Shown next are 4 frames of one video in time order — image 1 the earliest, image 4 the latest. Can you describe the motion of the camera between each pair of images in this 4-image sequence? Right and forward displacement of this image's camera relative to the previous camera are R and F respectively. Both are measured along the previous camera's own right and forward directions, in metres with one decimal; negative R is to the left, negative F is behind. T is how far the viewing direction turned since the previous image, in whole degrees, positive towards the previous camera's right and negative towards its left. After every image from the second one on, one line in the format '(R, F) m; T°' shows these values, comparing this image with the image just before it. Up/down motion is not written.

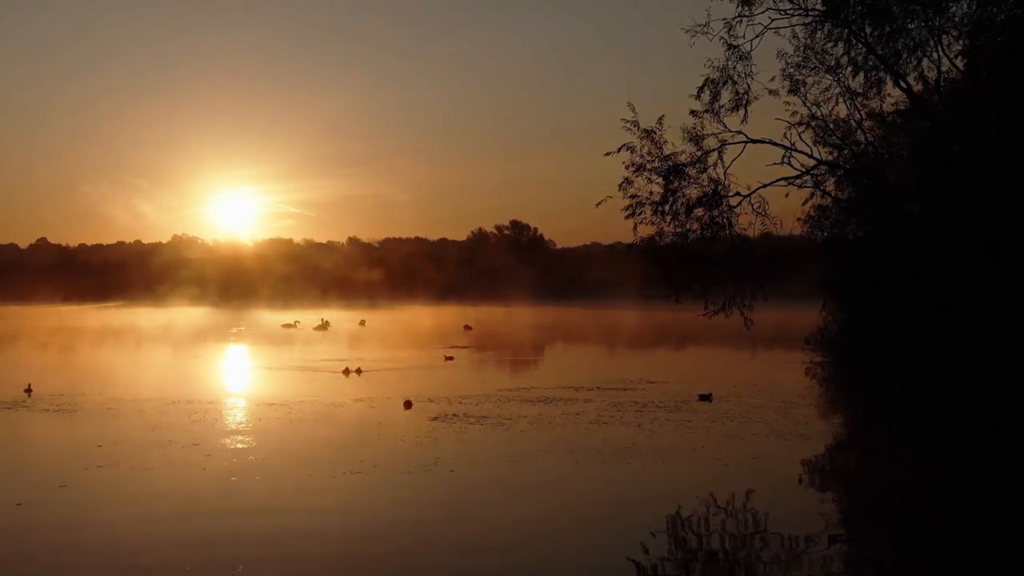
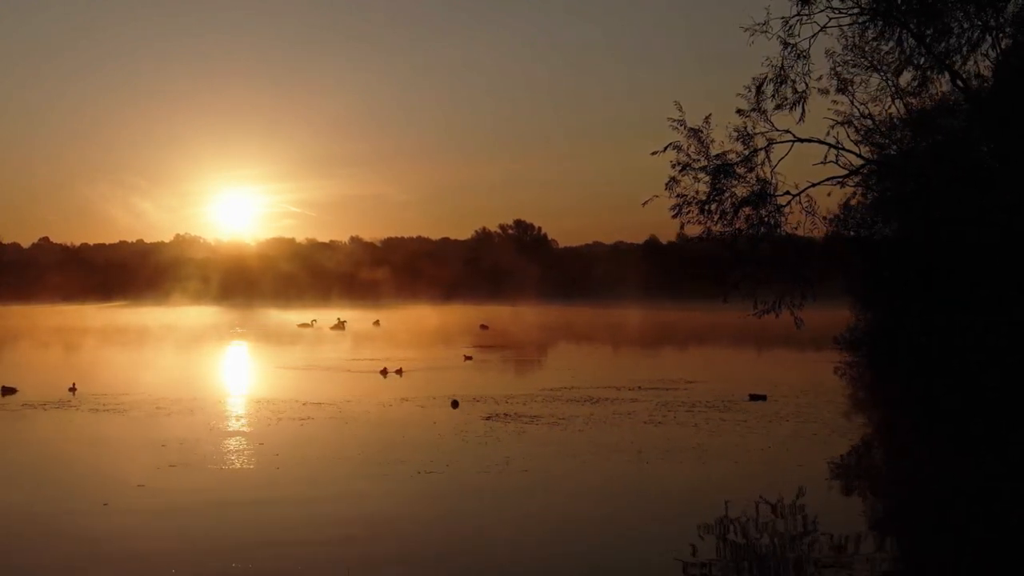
(-0.5, 0.0) m; 0°
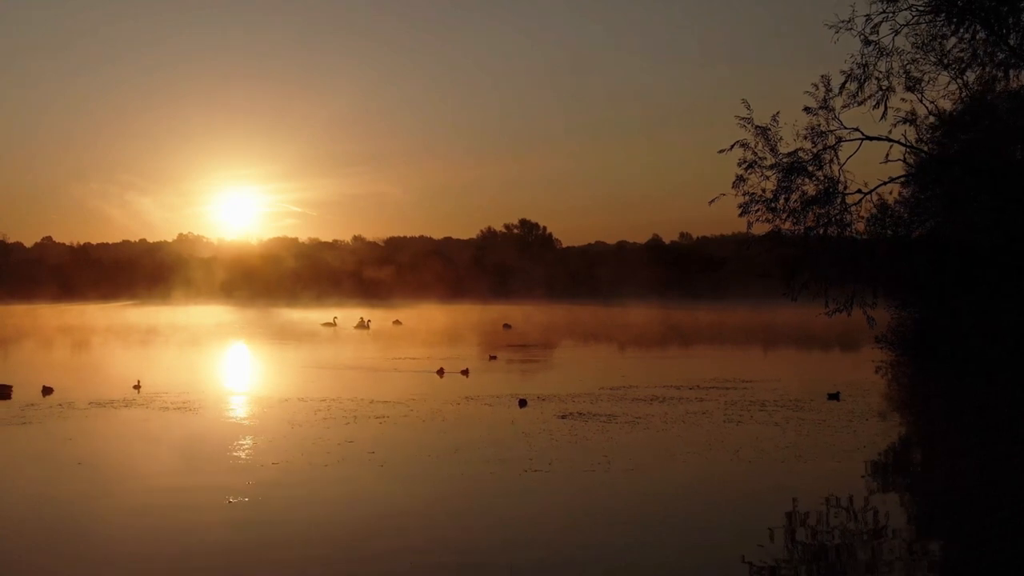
(-0.7, 0.0) m; 0°
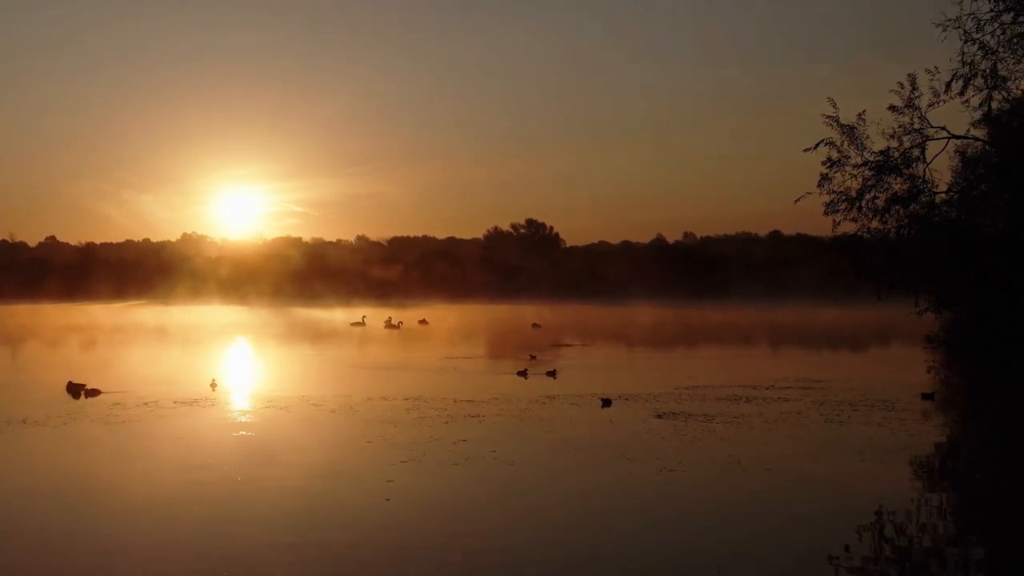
(-0.9, 0.0) m; 0°
